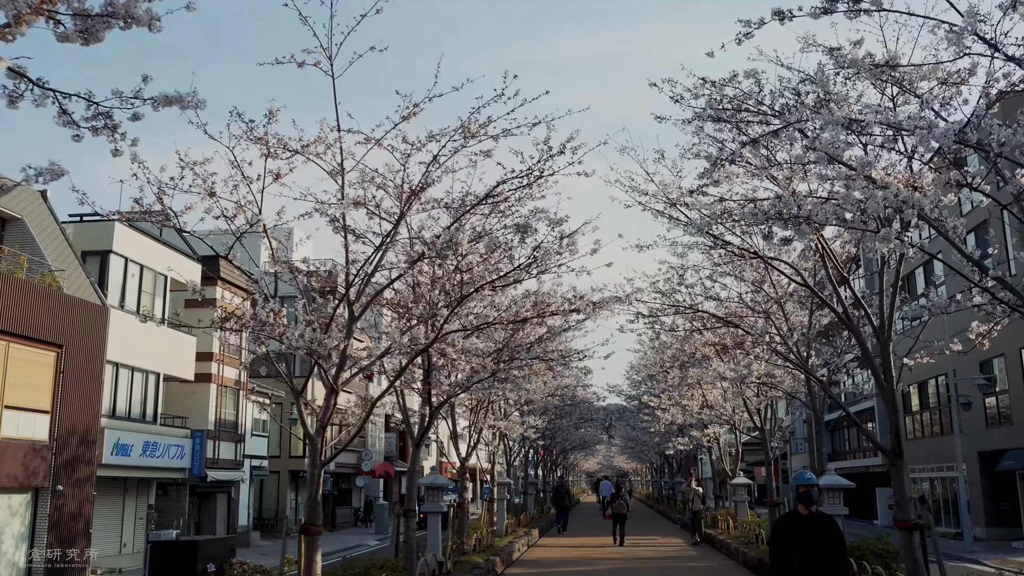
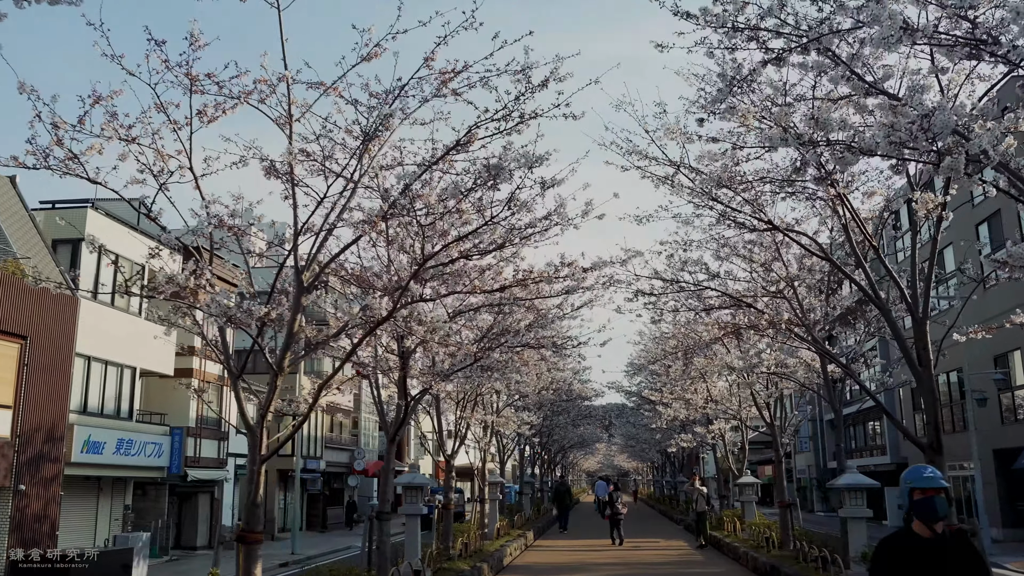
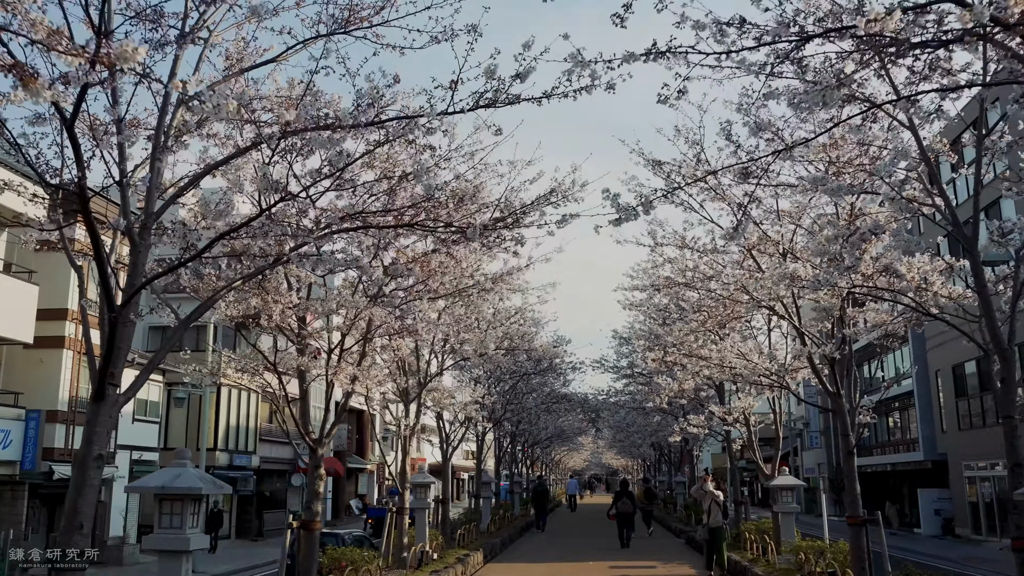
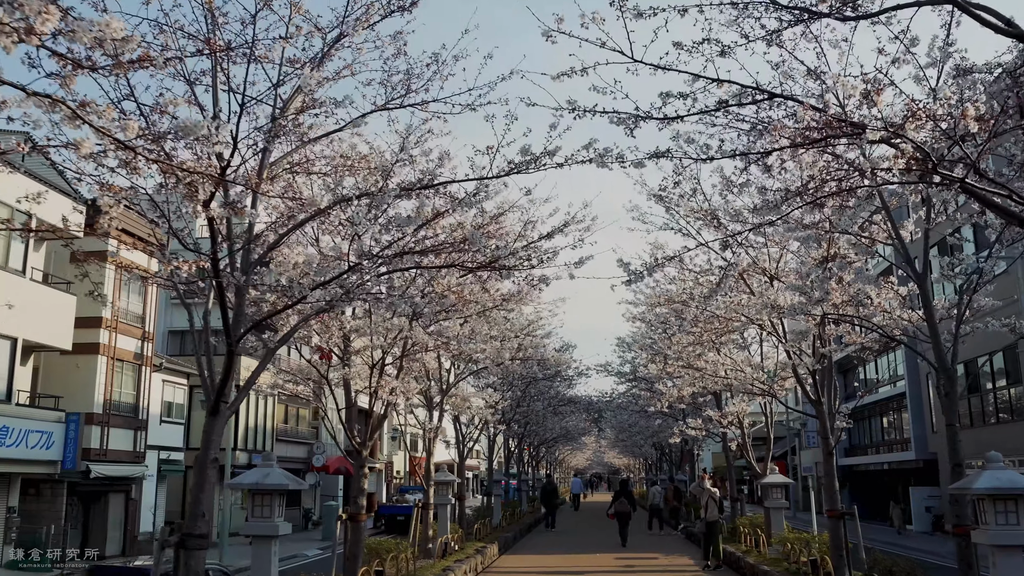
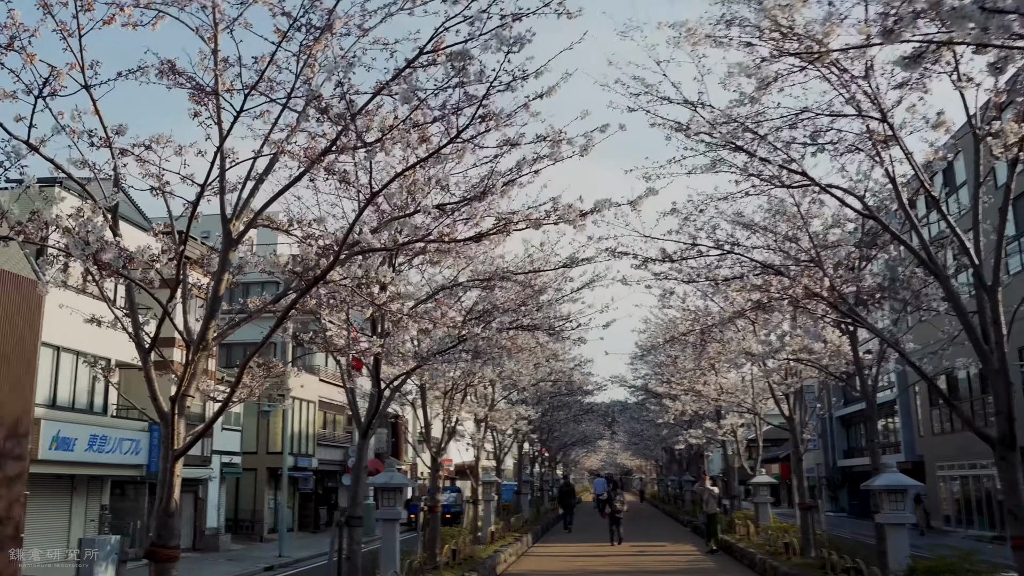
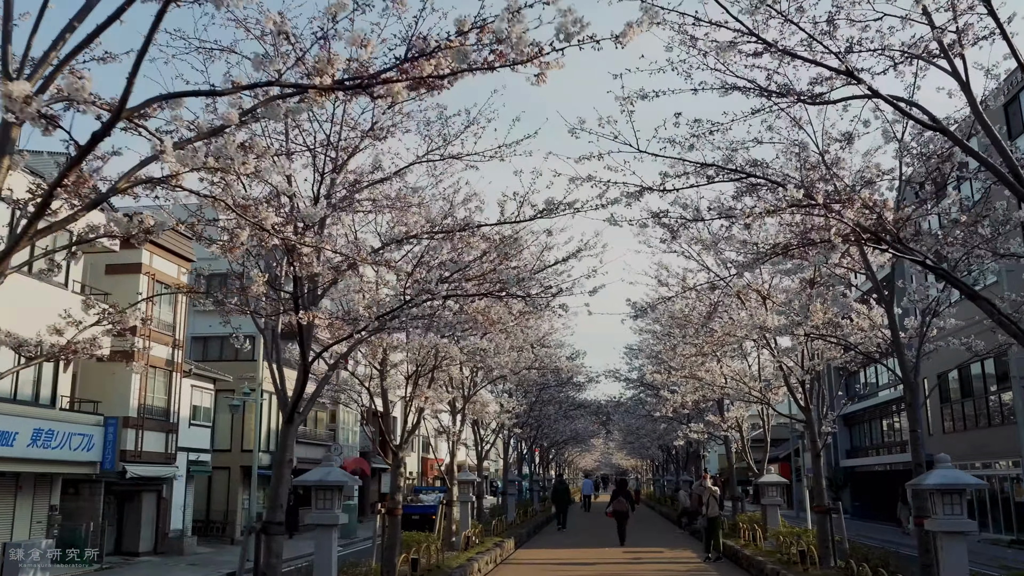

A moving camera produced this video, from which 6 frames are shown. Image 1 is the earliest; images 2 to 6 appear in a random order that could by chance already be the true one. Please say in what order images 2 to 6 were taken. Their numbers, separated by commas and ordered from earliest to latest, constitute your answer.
2, 5, 6, 4, 3
